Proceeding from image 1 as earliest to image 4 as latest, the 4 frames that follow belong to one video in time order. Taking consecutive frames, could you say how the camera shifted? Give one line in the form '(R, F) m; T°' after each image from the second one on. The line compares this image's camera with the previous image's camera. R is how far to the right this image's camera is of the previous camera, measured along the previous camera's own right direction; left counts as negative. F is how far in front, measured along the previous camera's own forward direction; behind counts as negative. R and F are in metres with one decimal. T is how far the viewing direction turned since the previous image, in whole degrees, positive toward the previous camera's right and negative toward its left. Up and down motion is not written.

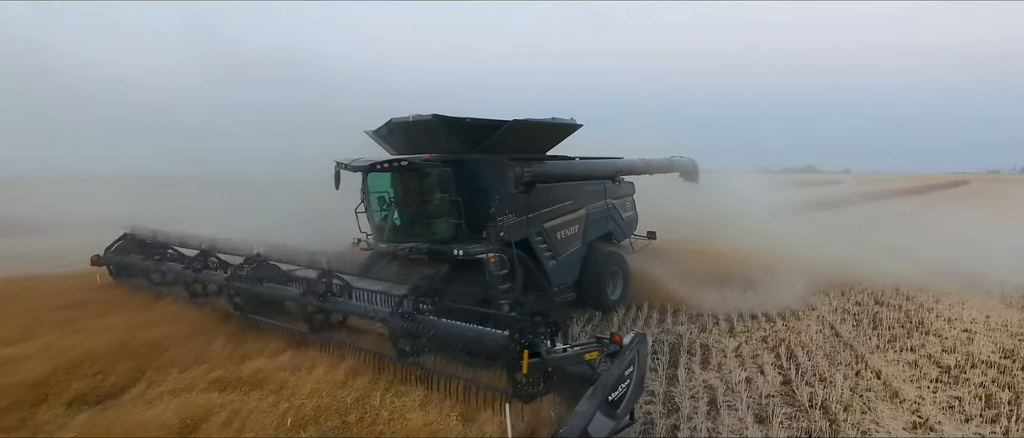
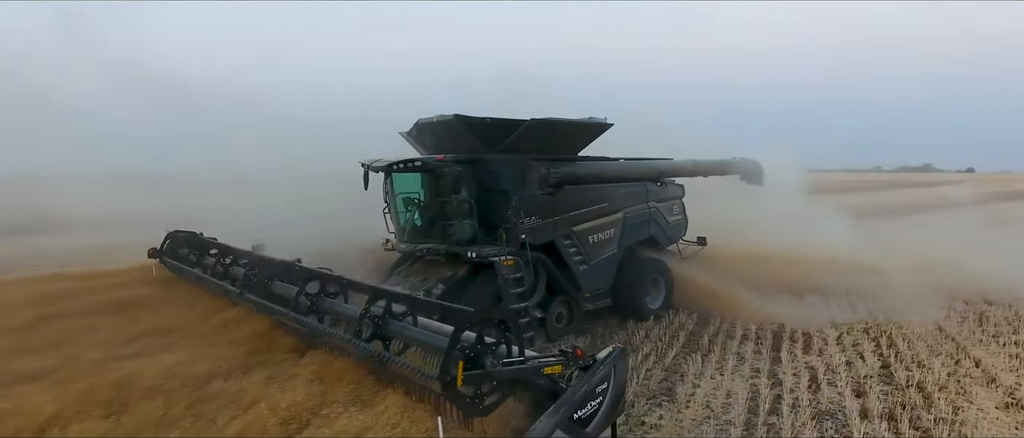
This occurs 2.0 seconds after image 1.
(+0.9, +0.3) m; -8°
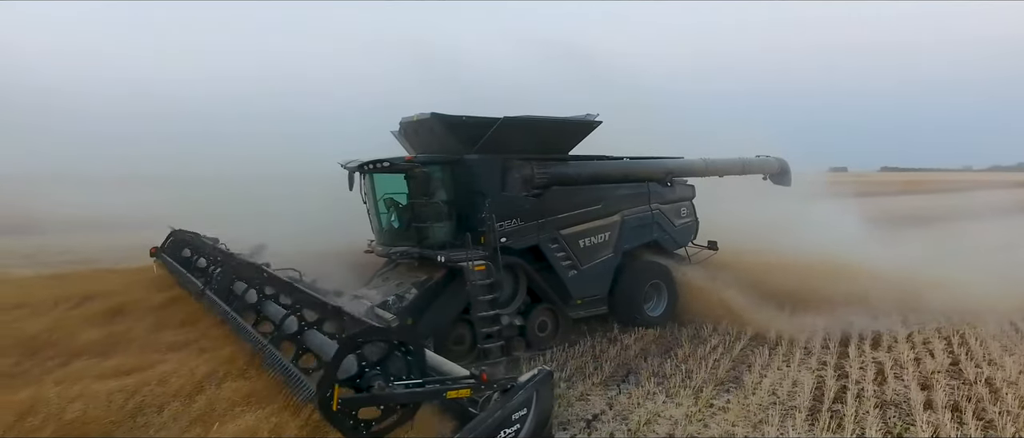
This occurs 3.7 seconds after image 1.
(+1.0, +0.4) m; -6°
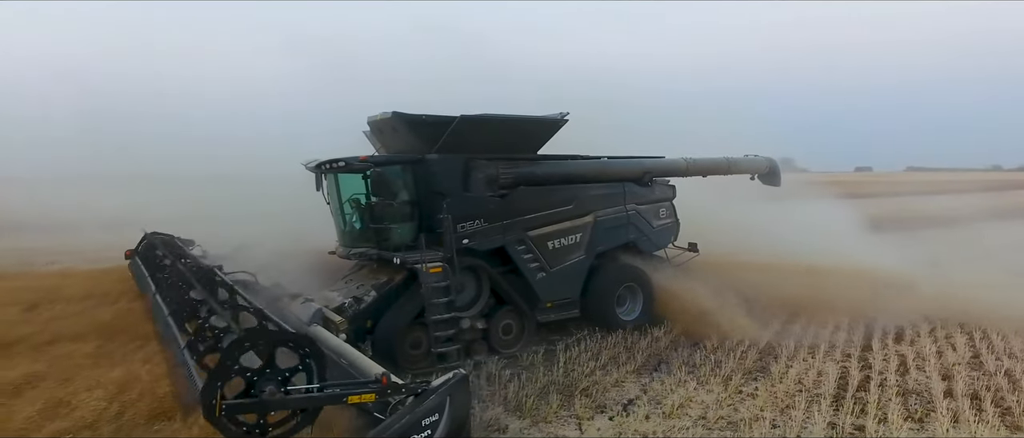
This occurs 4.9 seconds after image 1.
(+0.6, +0.2) m; -2°
